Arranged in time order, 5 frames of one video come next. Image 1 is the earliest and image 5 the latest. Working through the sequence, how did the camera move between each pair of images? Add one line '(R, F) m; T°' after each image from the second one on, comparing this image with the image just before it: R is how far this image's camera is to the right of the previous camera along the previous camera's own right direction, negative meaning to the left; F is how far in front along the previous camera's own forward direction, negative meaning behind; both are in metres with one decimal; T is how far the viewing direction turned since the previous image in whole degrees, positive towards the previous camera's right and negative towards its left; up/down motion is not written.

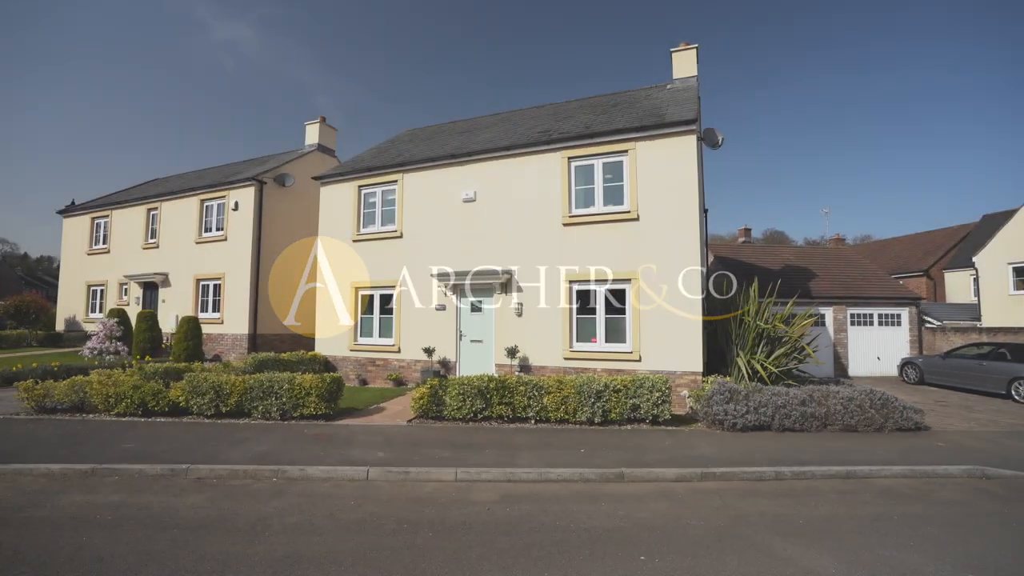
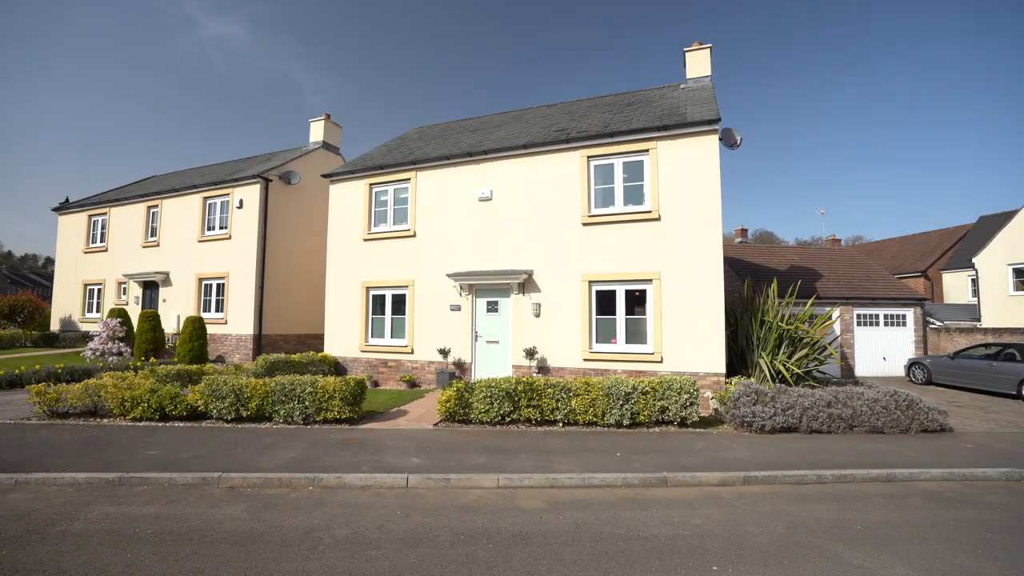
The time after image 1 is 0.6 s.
(-0.6, +0.2) m; +1°
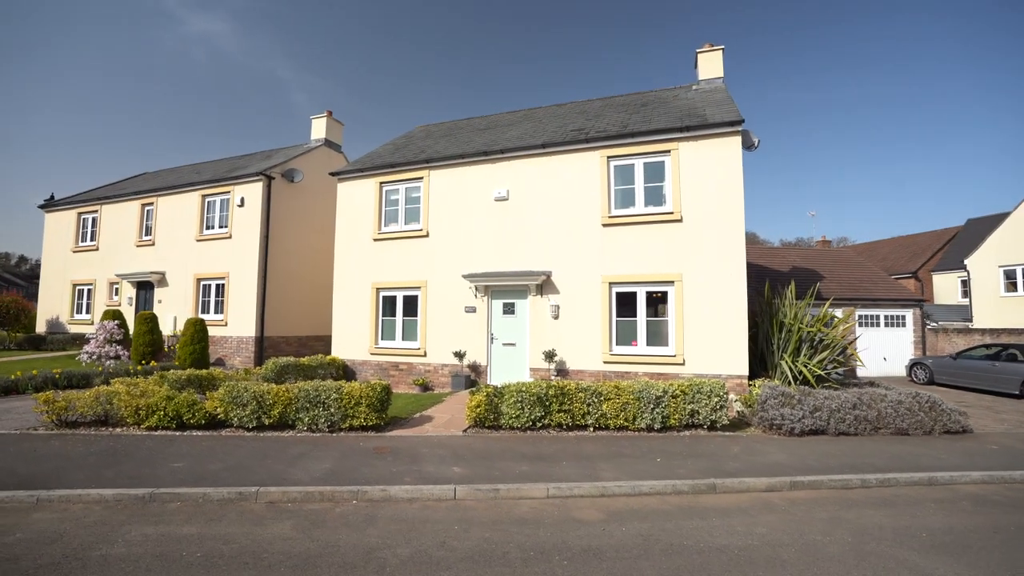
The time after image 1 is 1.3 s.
(-0.7, +0.2) m; +2°
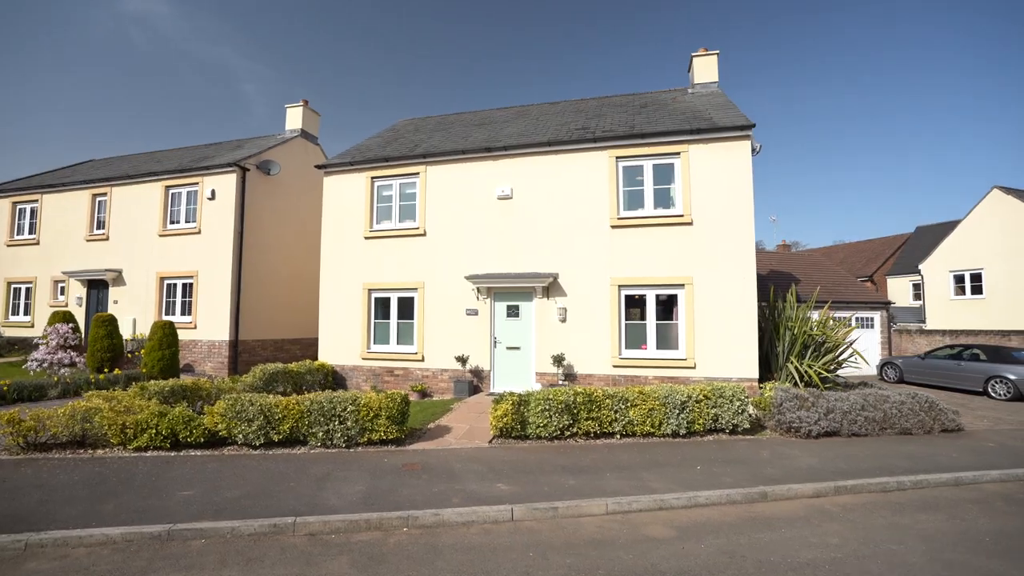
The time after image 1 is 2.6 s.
(-1.1, +0.4) m; +5°
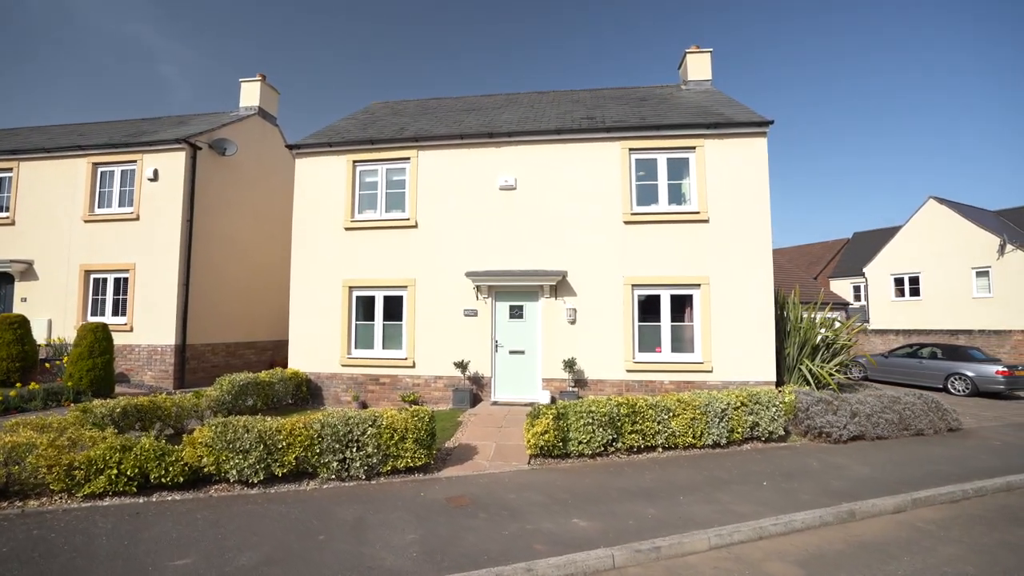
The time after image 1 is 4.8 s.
(-1.4, +1.0) m; +8°
